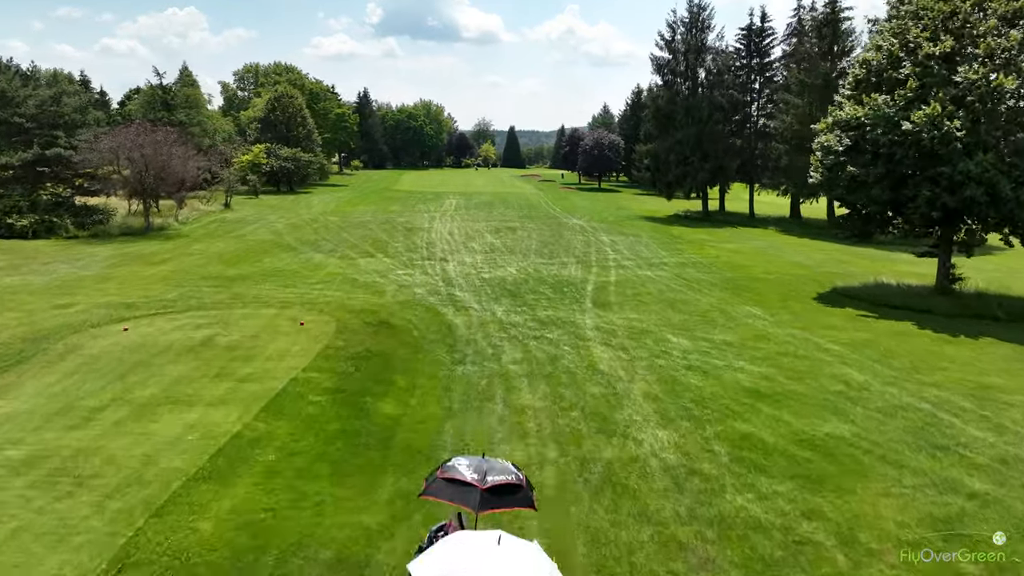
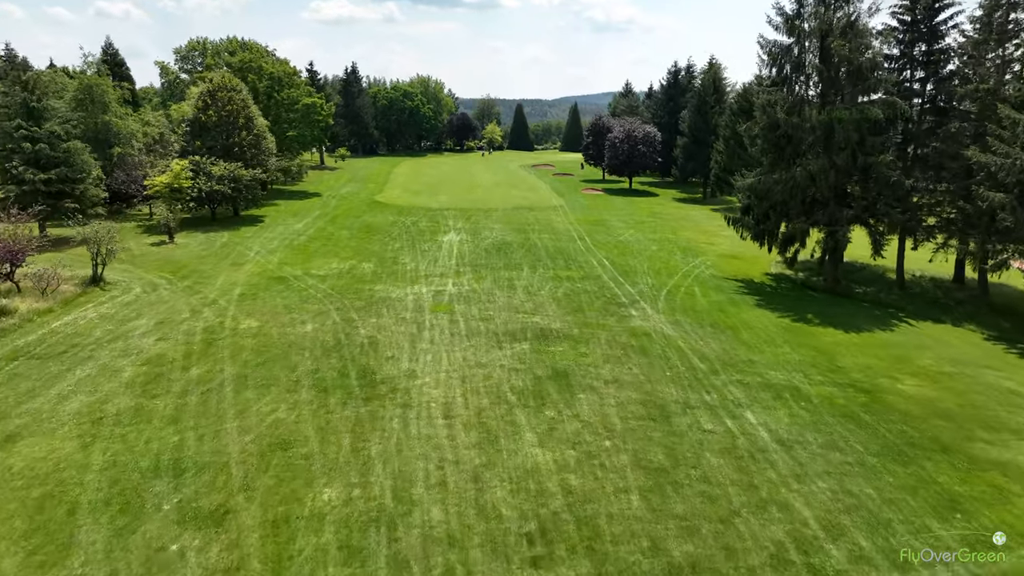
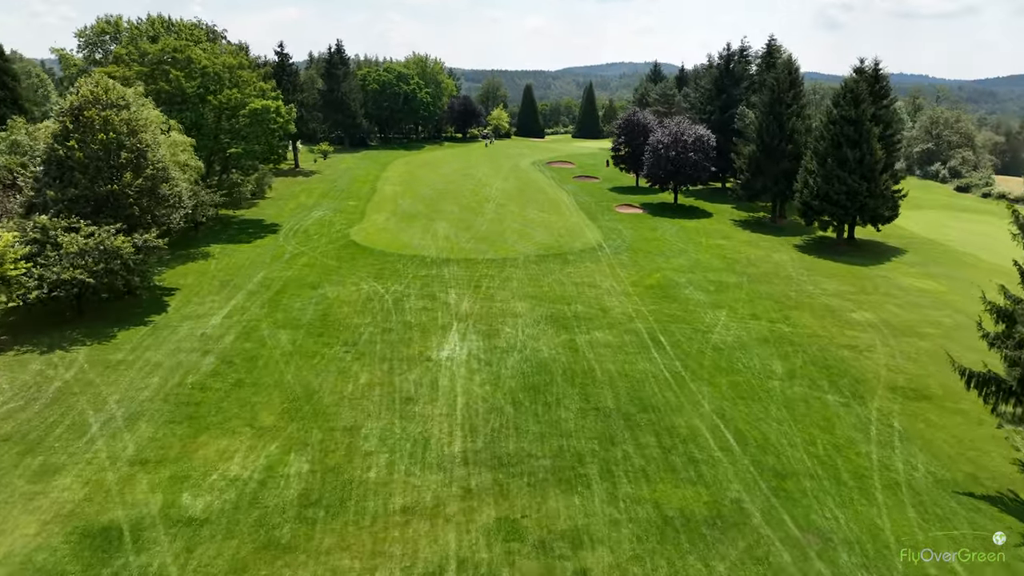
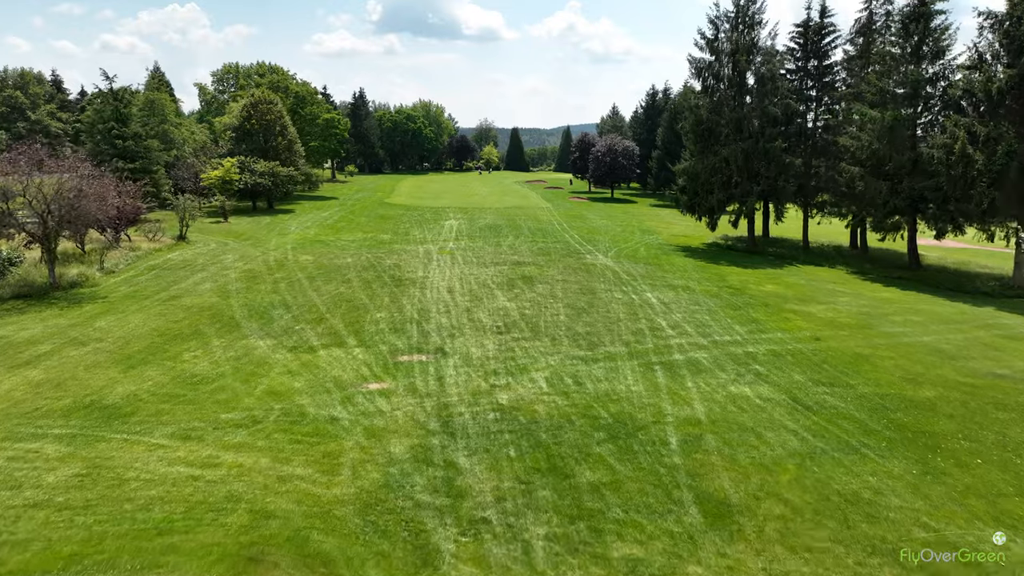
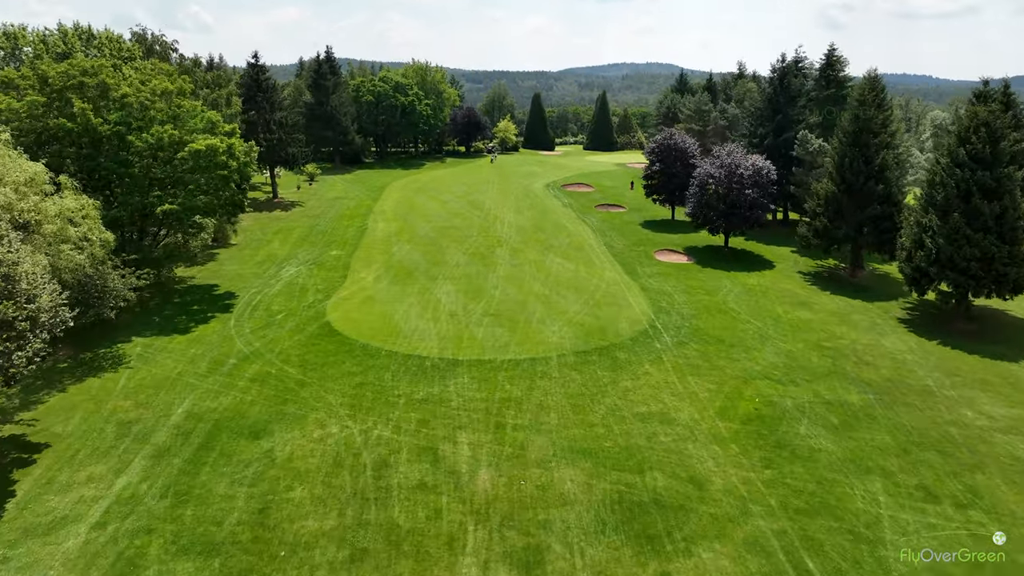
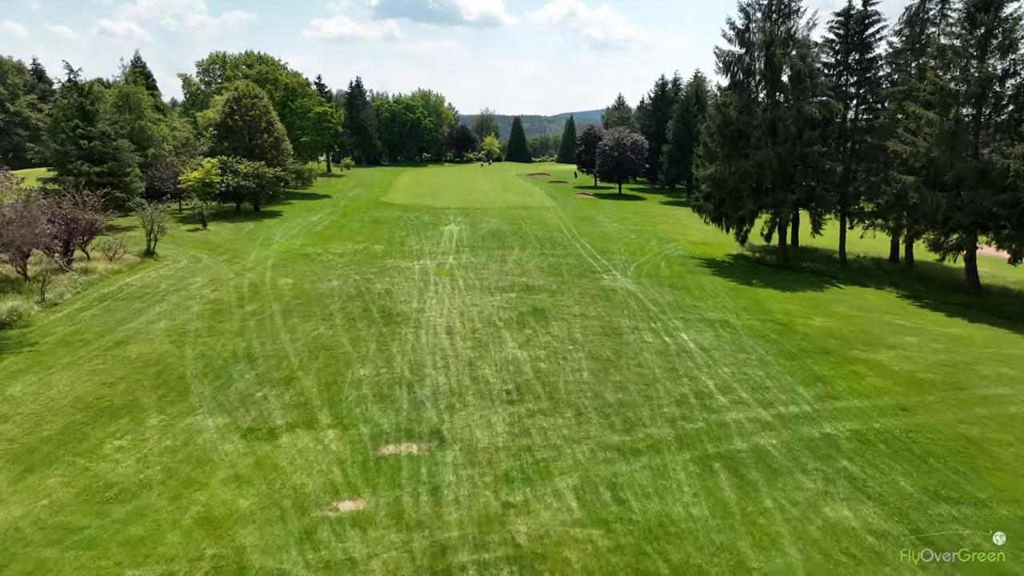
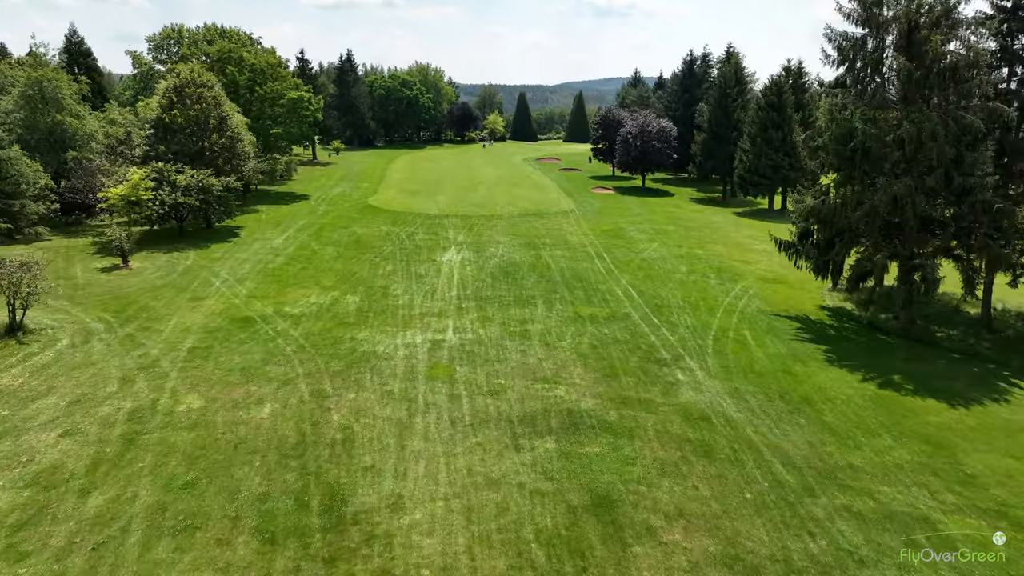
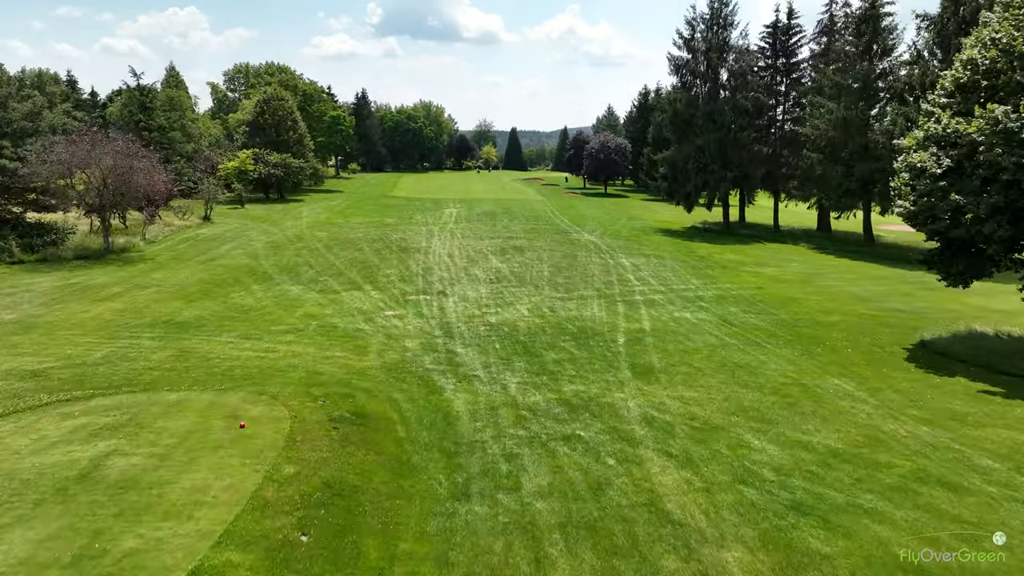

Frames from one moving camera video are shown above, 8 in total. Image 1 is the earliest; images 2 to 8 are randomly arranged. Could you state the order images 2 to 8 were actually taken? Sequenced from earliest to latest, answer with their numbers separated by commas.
8, 4, 6, 2, 7, 3, 5
